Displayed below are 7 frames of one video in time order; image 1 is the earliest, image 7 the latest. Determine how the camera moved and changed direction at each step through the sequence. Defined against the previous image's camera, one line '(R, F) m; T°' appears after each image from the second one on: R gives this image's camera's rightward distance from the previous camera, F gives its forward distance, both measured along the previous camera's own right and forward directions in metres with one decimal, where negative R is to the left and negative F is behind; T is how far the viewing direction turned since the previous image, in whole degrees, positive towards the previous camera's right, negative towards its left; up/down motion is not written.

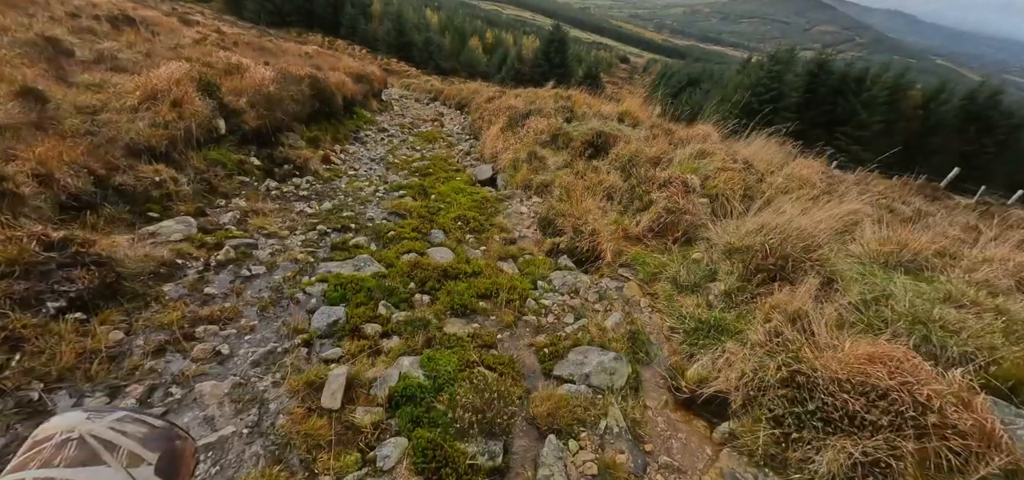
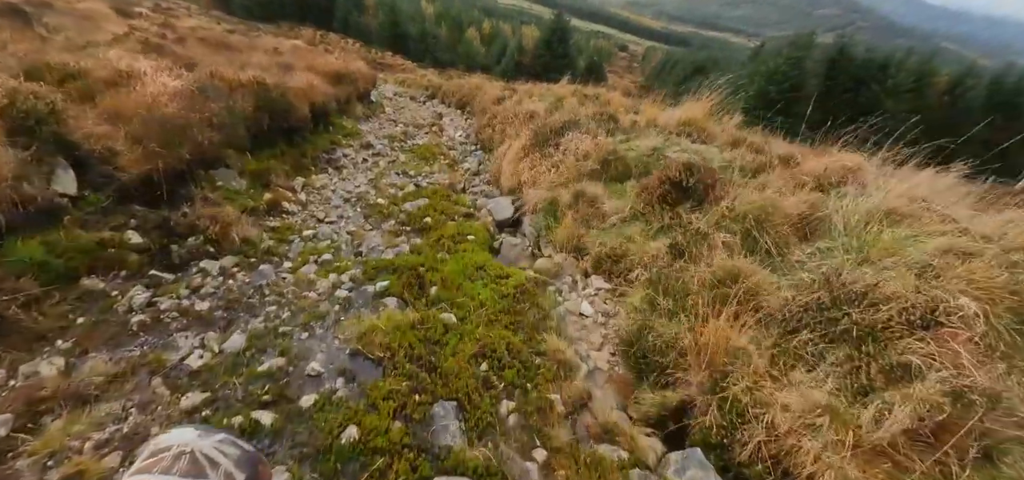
(-0.6, +3.3) m; 0°
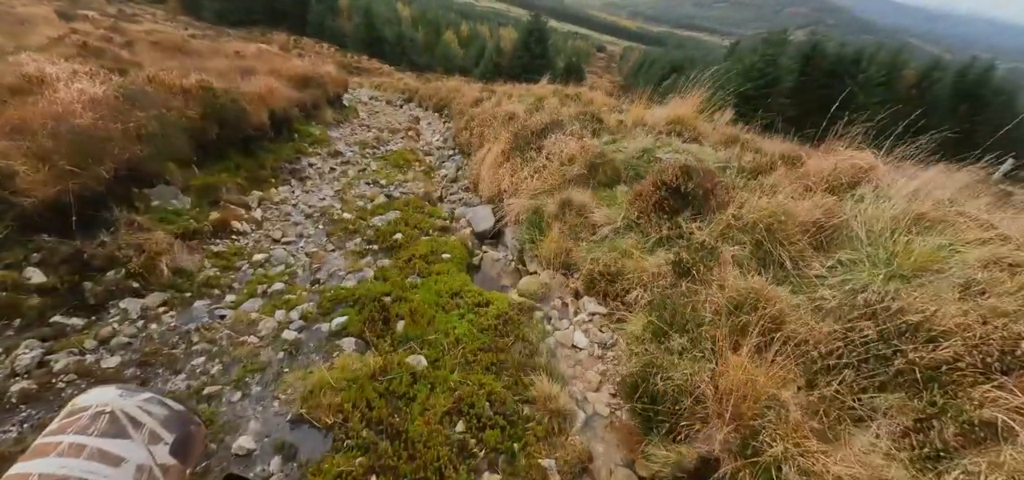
(+0.1, +0.7) m; +2°
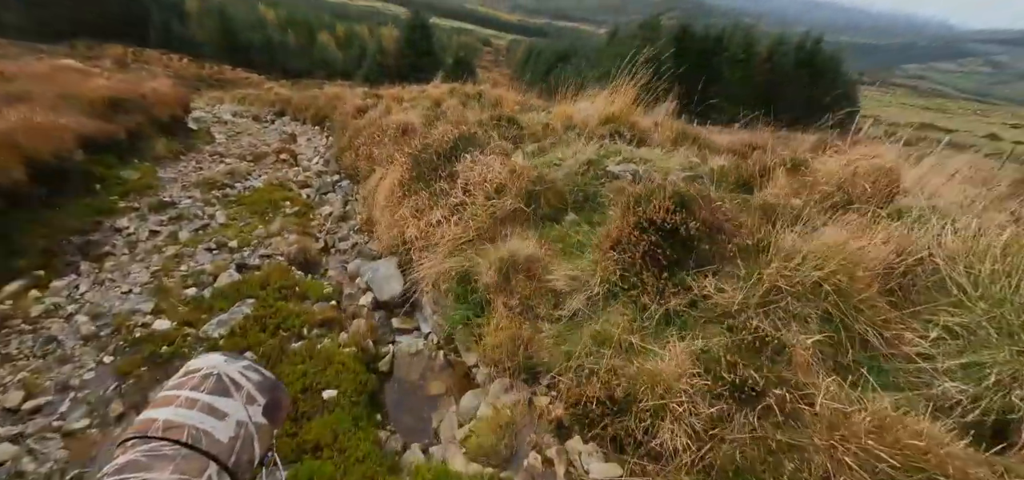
(0.0, +2.1) m; +11°
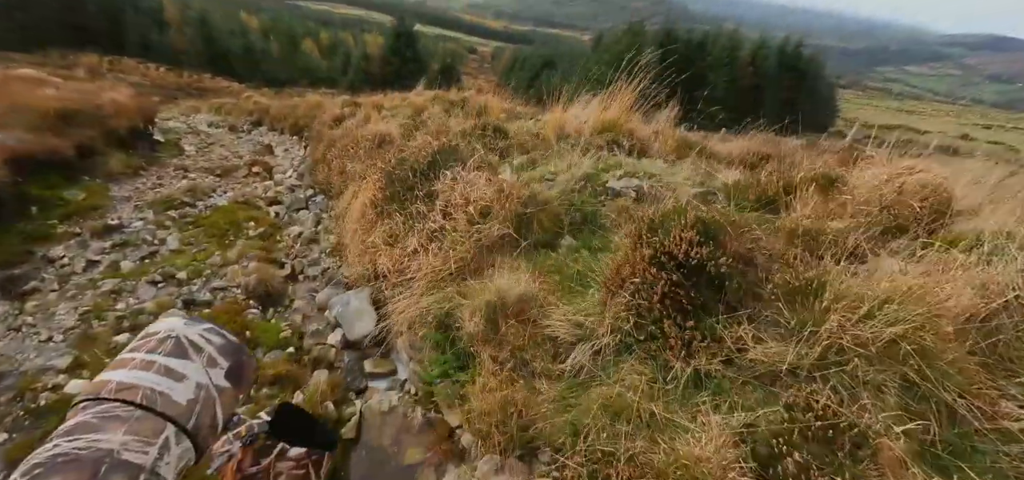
(0.0, +0.7) m; +2°
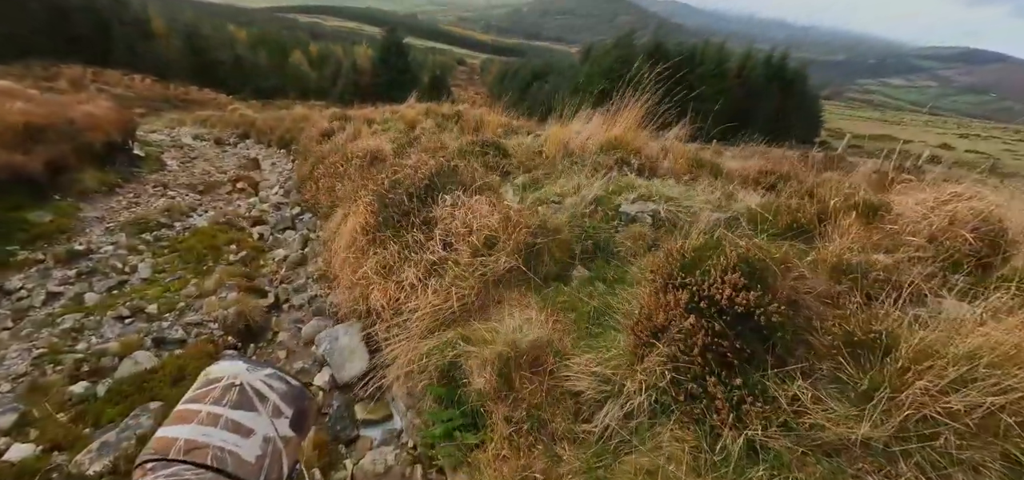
(-0.2, +0.4) m; +1°
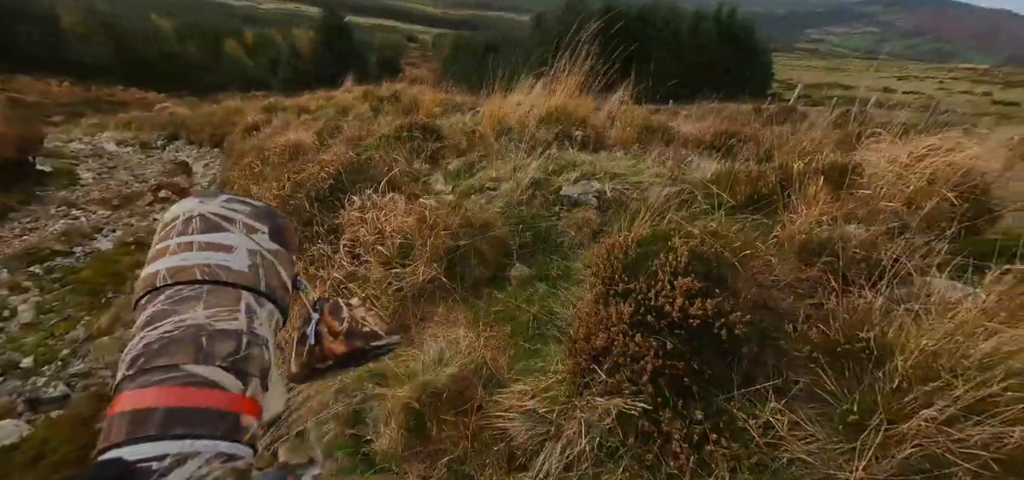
(+0.4, +0.6) m; +3°
